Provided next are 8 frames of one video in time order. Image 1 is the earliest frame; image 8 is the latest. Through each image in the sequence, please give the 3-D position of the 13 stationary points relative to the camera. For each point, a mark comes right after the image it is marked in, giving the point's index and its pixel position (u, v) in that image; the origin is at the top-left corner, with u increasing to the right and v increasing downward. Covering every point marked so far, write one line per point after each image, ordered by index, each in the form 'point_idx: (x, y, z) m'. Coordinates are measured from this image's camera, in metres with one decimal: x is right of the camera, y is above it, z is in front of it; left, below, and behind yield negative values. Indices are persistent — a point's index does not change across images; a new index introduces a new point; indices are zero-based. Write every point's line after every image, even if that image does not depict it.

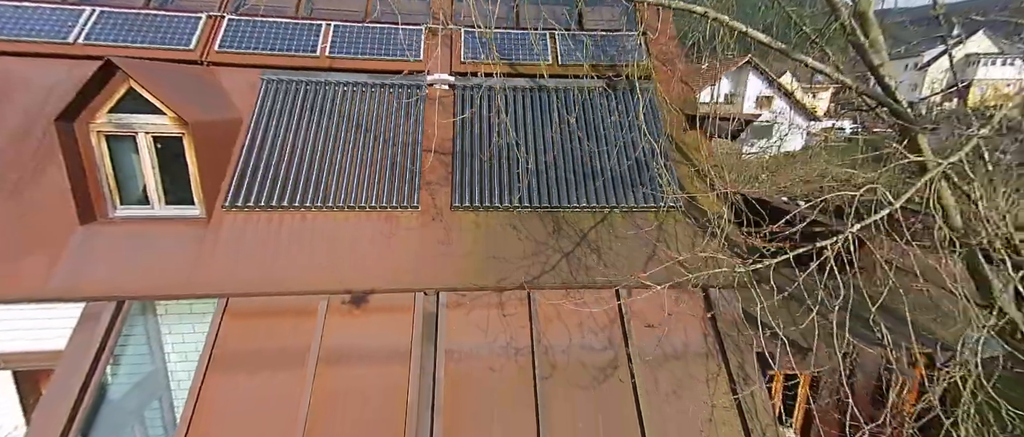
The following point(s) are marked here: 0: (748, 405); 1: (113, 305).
0: (+2.2, -1.8, +4.4) m
1: (-4.0, -0.8, +4.5) m
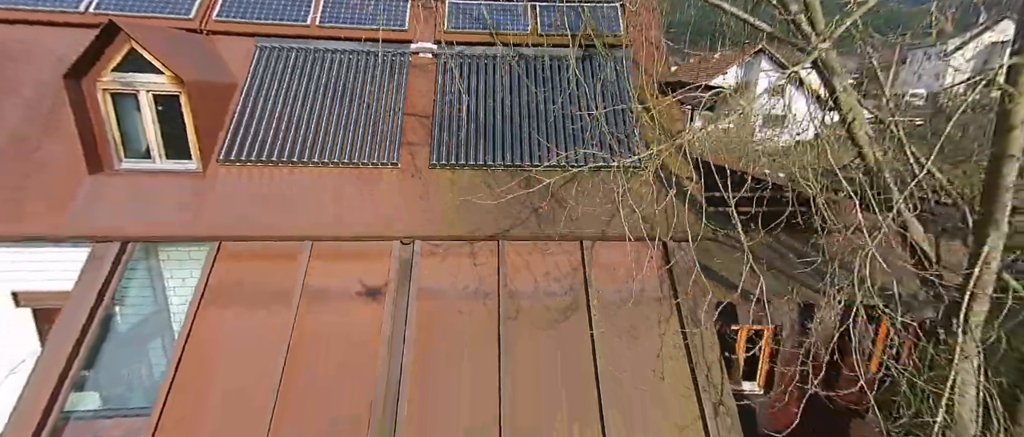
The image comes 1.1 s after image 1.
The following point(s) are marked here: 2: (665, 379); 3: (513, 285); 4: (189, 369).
0: (+1.9, -1.3, +4.7) m
1: (-4.3, -0.3, +5.0) m
2: (+1.5, -1.6, +4.5) m
3: (0.0, -0.7, +5.1) m
4: (-3.1, -1.4, +4.4) m
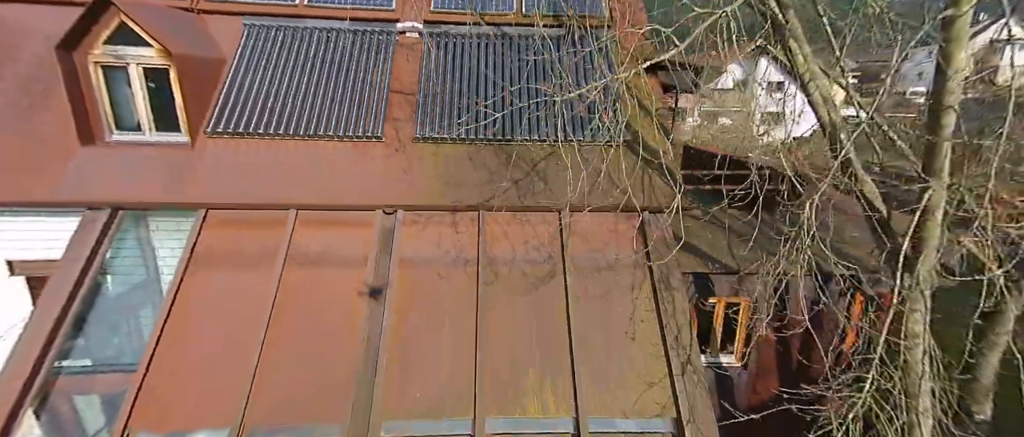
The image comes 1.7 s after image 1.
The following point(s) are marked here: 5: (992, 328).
0: (+1.6, -1.0, +4.9) m
1: (-4.6, +0.1, +5.2) m
2: (+1.3, -1.2, +4.7) m
3: (-0.2, -0.4, +5.2) m
4: (-3.3, -1.1, +4.5) m
5: (+4.4, -1.0, +4.2) m
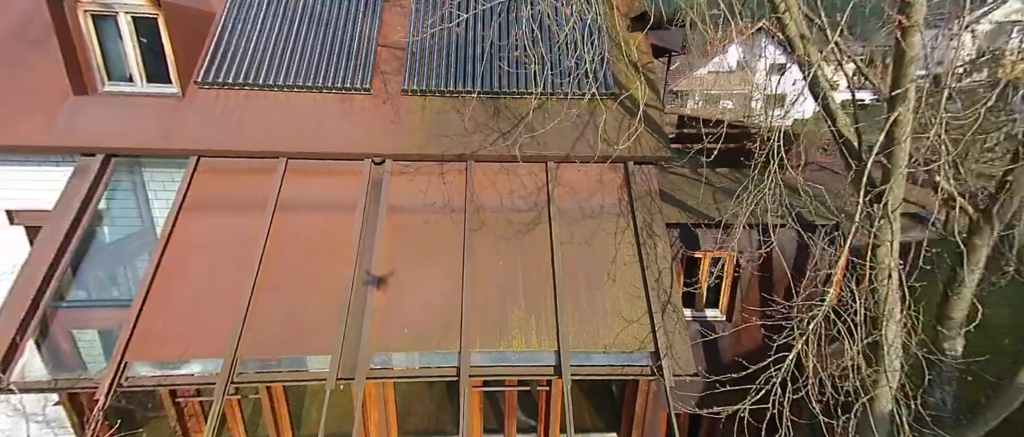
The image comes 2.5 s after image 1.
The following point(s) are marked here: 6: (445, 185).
0: (+1.5, -0.4, +5.0) m
1: (-4.7, +0.7, +5.3) m
2: (+1.1, -0.7, +4.8) m
3: (-0.4, +0.2, +5.3) m
4: (-3.5, -0.5, +4.7) m
5: (+4.2, -0.4, +4.3) m
6: (-0.8, +0.4, +5.4) m
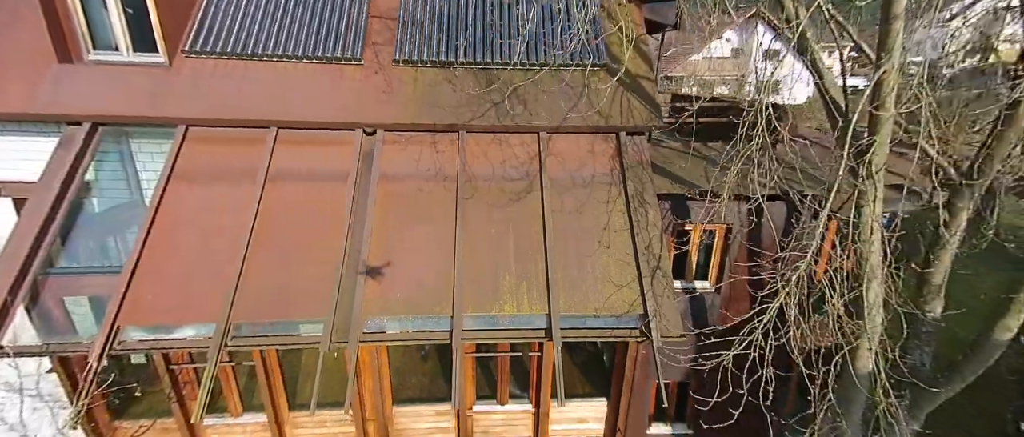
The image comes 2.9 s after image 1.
0: (+1.4, 0.0, +5.0) m
1: (-4.8, +1.0, +5.2) m
2: (+1.0, -0.3, +4.9) m
3: (-0.5, +0.6, +5.3) m
4: (-3.6, -0.2, +4.6) m
5: (+4.2, -0.1, +4.4) m
6: (-0.9, +0.8, +5.4) m
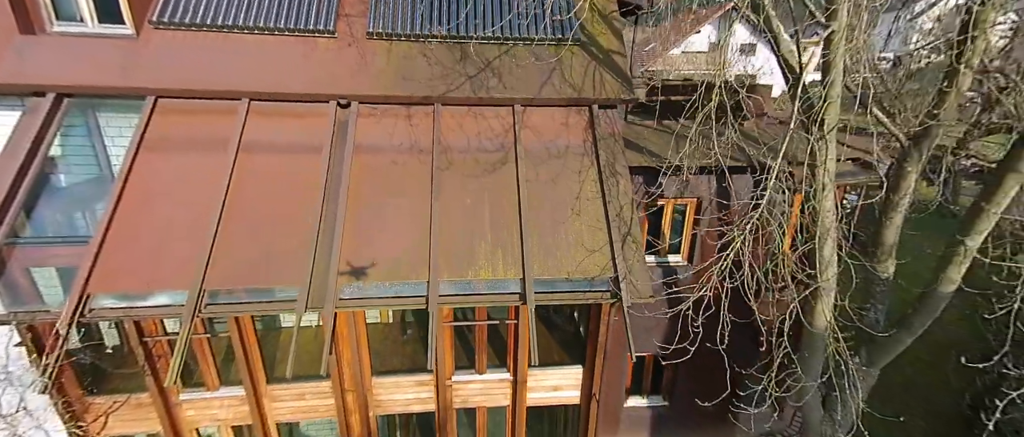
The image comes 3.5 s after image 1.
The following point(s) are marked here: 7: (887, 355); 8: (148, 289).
0: (+1.1, +0.3, +5.2) m
1: (-5.1, +1.3, +5.1) m
2: (+0.7, 0.0, +5.0) m
3: (-0.8, +0.9, +5.4) m
4: (-3.8, +0.1, +4.6) m
5: (+3.9, +0.3, +4.7) m
6: (-1.2, +1.1, +5.4) m
7: (+4.0, -1.4, +4.9) m
8: (-3.3, -0.6, +4.2) m
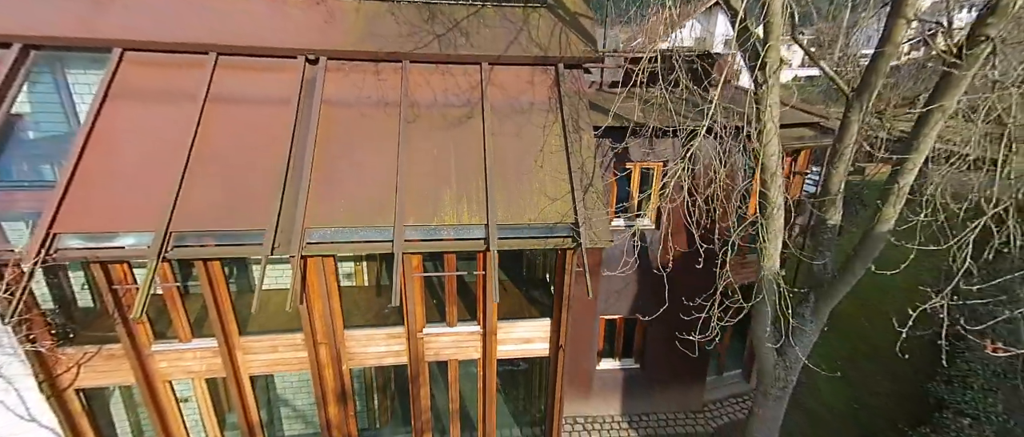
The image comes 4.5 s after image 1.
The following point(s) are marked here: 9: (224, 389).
0: (+0.7, +0.9, +5.4) m
1: (-5.5, +1.8, +5.1) m
2: (+0.4, +0.6, +5.2) m
3: (-1.2, +1.4, +5.5) m
4: (-4.2, +0.6, +4.7) m
5: (+3.5, +0.8, +4.9) m
6: (-1.6, +1.6, +5.6) m
7: (+3.6, -0.9, +5.2) m
8: (-3.6, -0.1, +4.2) m
9: (-3.7, -2.2, +6.0) m
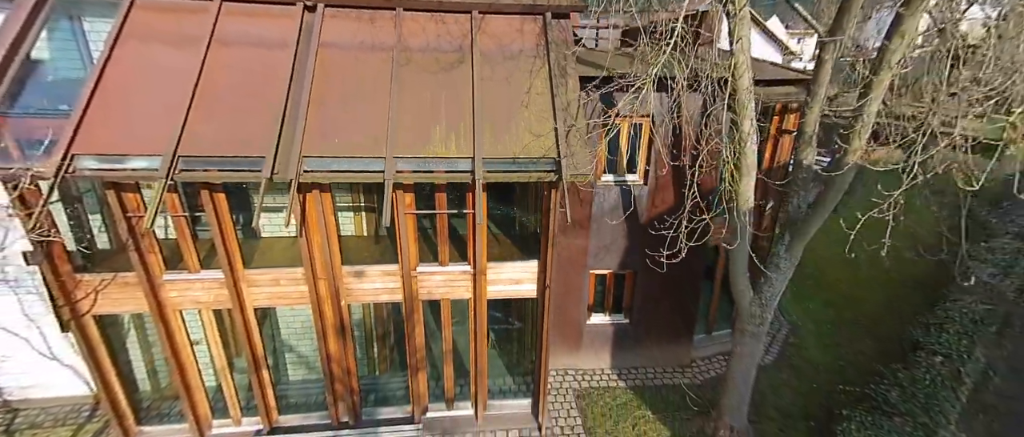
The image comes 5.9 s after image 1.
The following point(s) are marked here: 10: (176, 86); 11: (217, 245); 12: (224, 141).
0: (+0.6, +1.6, +5.6) m
1: (-5.6, +2.6, +5.4) m
2: (+0.2, +1.3, +5.5) m
3: (-1.3, +2.2, +5.8) m
4: (-4.4, +1.4, +5.0) m
5: (+3.4, +1.5, +5.1) m
6: (-1.7, +2.4, +5.8) m
7: (+3.4, -0.2, +5.4) m
8: (-3.8, +0.6, +4.6) m
9: (-3.9, -1.4, +6.4) m
10: (-3.8, +1.5, +5.1) m
11: (-3.6, -0.3, +5.6) m
12: (-3.0, +0.8, +4.8) m
